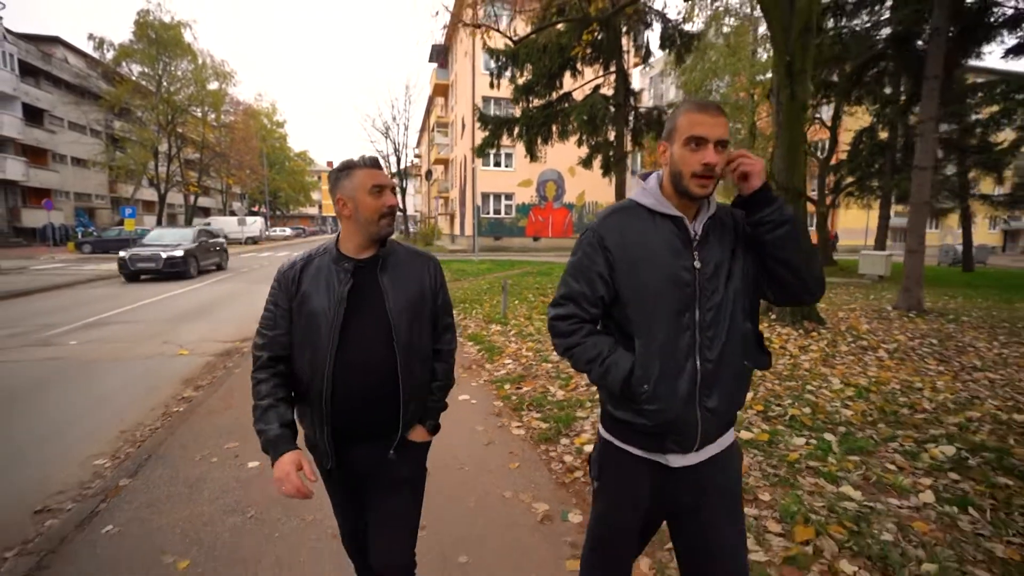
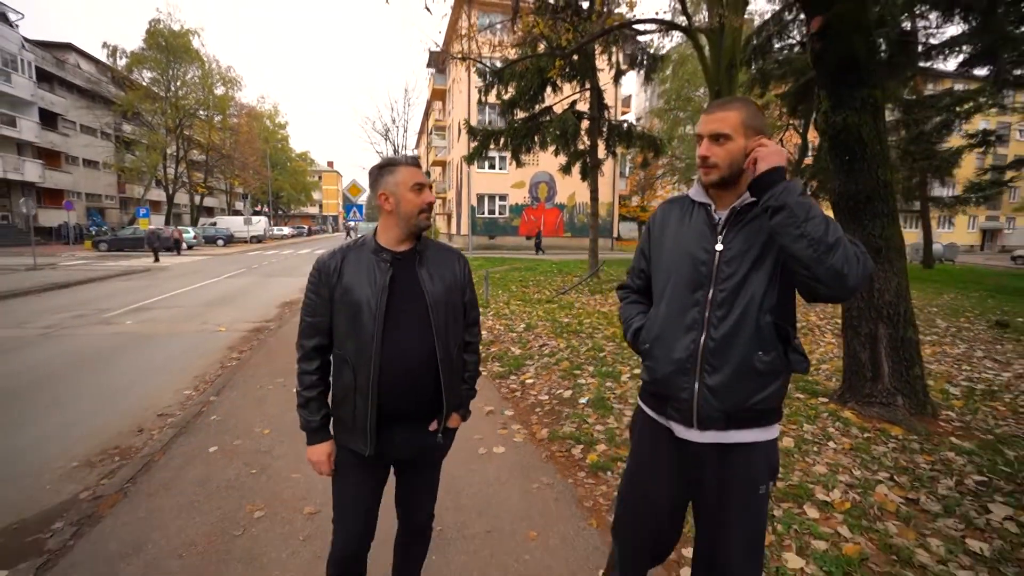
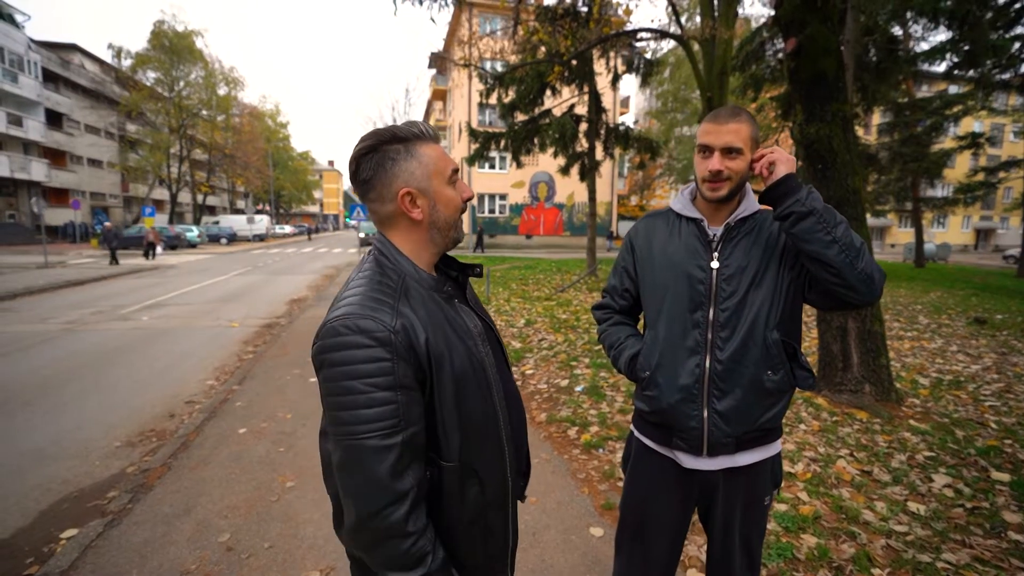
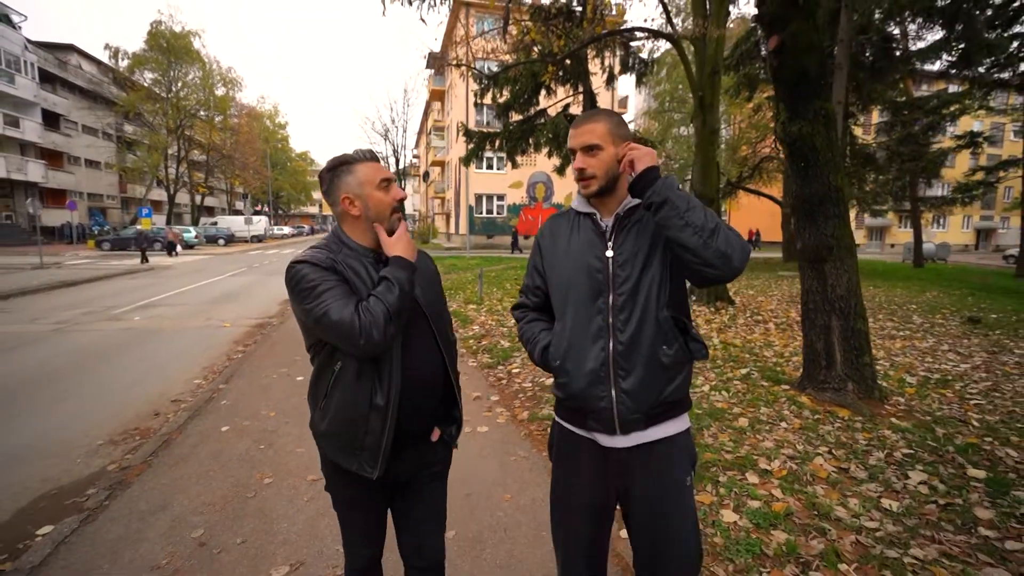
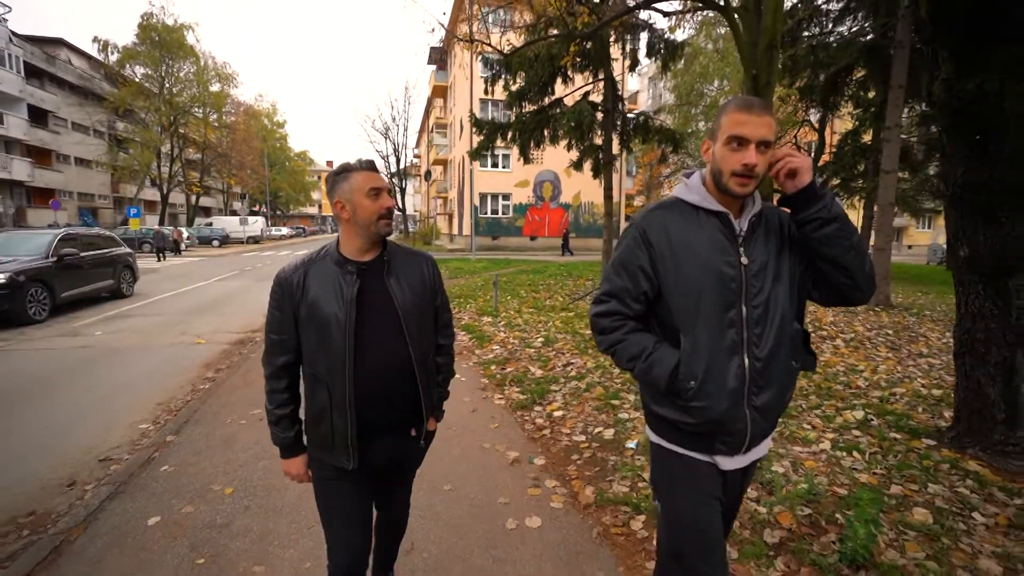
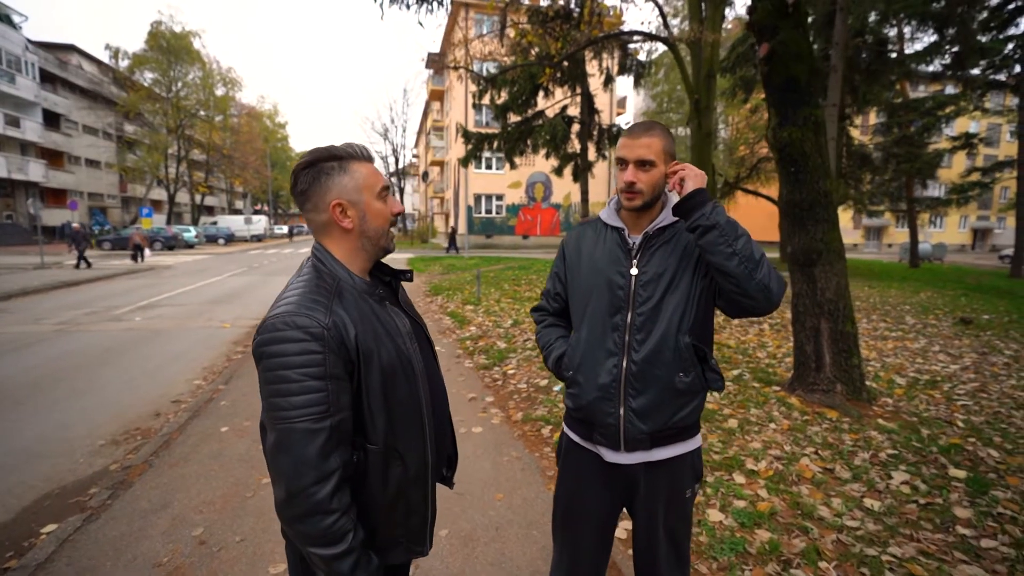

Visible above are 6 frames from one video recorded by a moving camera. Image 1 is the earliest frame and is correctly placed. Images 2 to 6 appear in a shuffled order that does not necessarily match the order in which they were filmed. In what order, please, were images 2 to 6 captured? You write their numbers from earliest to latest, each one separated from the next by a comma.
5, 2, 4, 3, 6
